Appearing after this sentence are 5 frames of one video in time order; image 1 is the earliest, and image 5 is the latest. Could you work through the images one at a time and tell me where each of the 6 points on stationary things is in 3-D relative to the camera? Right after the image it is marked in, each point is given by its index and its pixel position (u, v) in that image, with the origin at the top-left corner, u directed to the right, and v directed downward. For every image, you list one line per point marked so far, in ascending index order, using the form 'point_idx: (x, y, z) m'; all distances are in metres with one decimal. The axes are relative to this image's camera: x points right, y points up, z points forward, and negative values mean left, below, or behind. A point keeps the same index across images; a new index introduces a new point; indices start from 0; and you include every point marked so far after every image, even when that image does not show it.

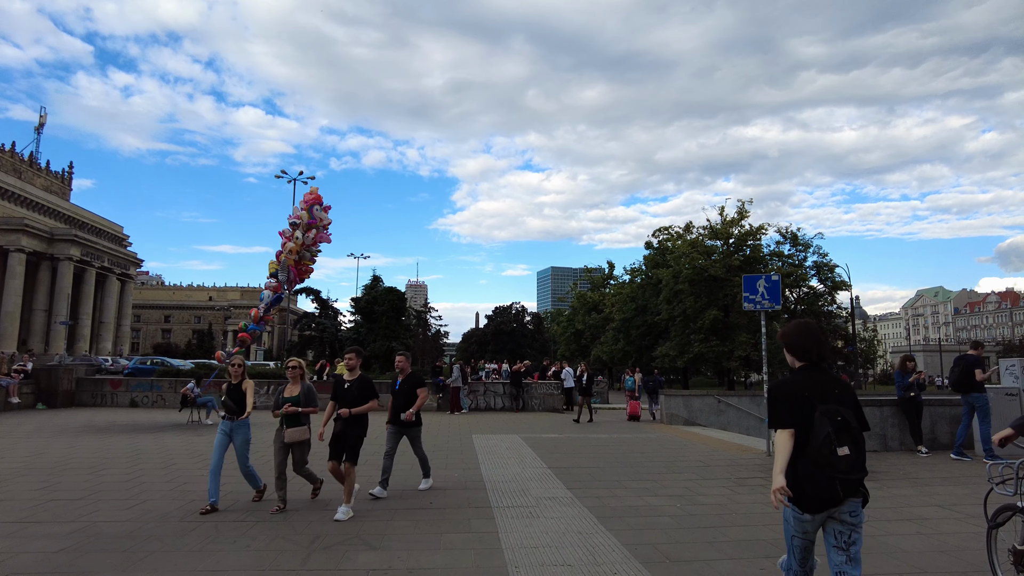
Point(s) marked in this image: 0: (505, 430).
0: (-0.2, -3.5, +15.0) m
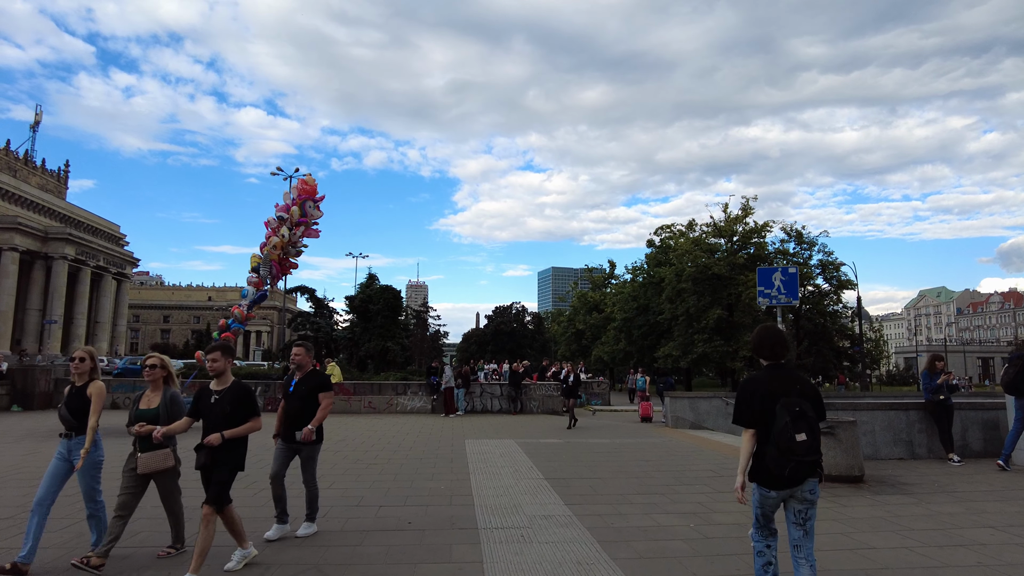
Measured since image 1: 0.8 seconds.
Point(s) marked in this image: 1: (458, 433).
0: (-0.3, -3.4, +14.1) m
1: (-1.3, -3.5, +14.7) m
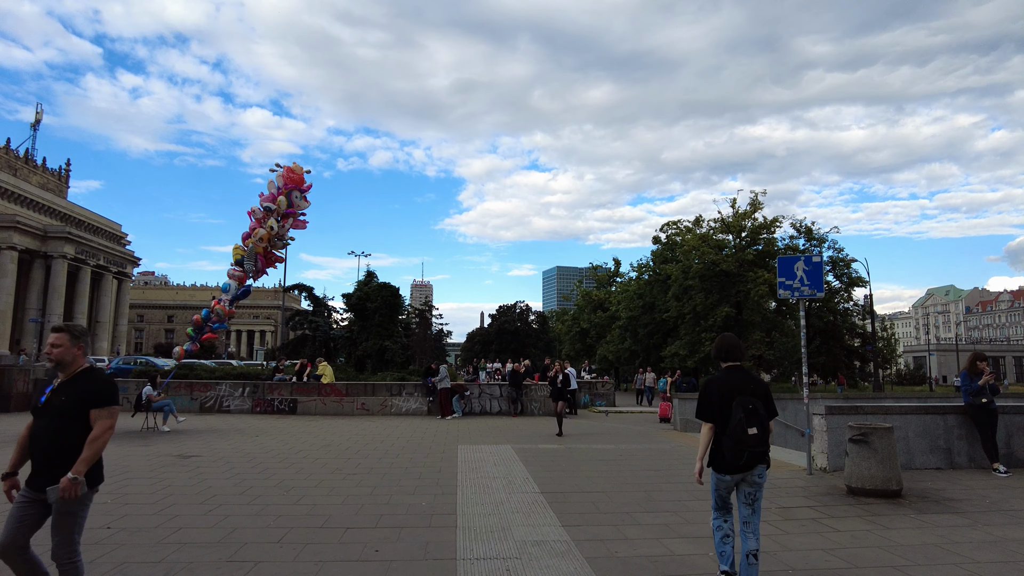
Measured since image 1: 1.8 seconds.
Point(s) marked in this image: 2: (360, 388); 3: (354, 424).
0: (-0.3, -3.3, +13.1) m
1: (-1.4, -3.4, +13.7) m
2: (-4.8, -3.2, +19.2) m
3: (-4.4, -3.8, +16.8) m
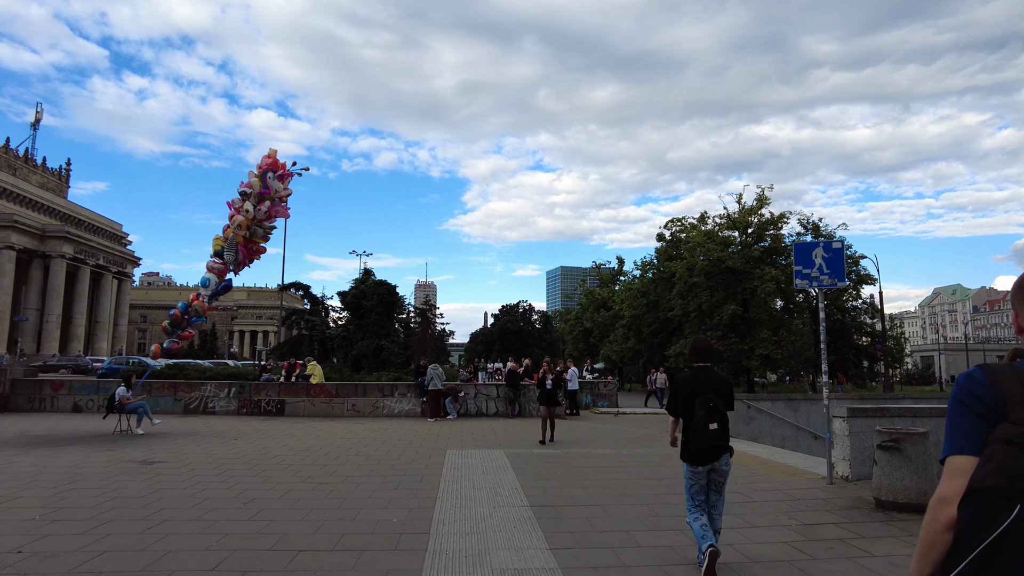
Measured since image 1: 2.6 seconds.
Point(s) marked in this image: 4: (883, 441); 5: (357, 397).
0: (-0.5, -3.1, +12.3) m
1: (-1.5, -3.2, +12.9) m
2: (-4.9, -3.1, +18.4) m
3: (-4.5, -3.6, +16.0) m
4: (+4.1, -1.7, +6.7) m
5: (-4.7, -3.3, +18.4) m
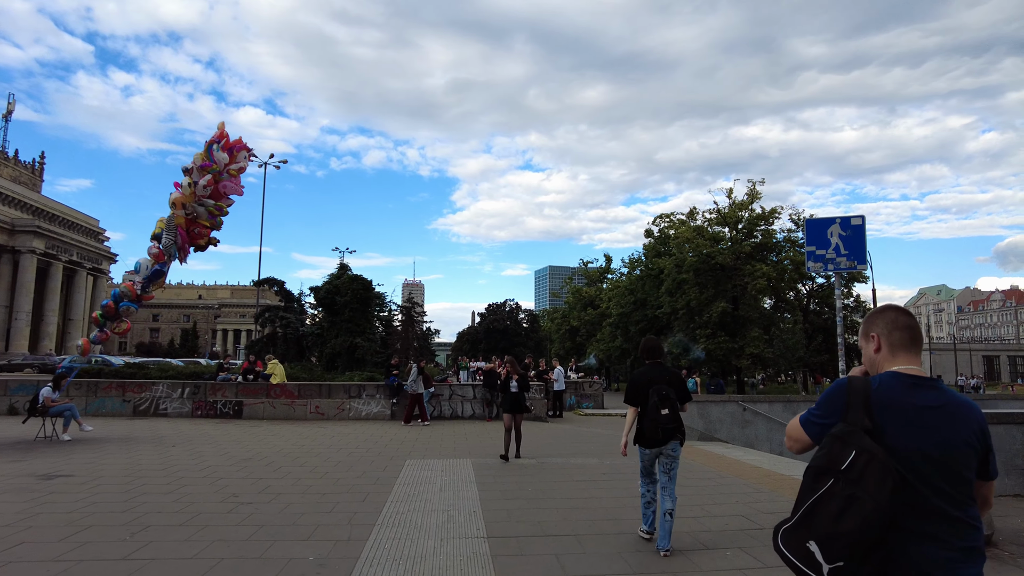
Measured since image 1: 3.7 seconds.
0: (-1.0, -2.9, +11.0) m
1: (-2.0, -3.0, +11.6) m
2: (-5.6, -2.8, +17.0) m
3: (-5.1, -3.4, +14.6) m
4: (+3.7, -1.5, +5.5) m
5: (-5.4, -3.1, +17.1) m
